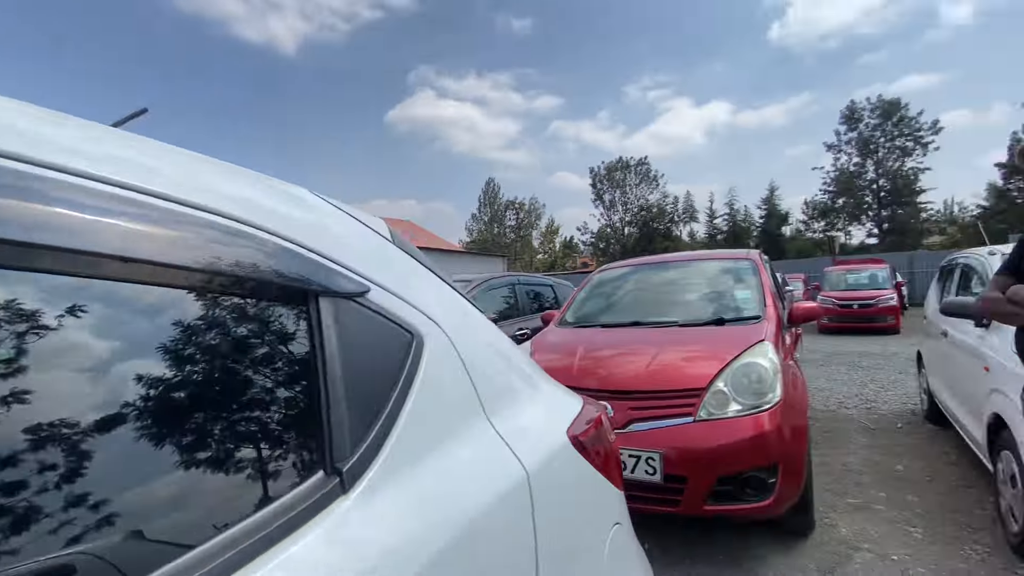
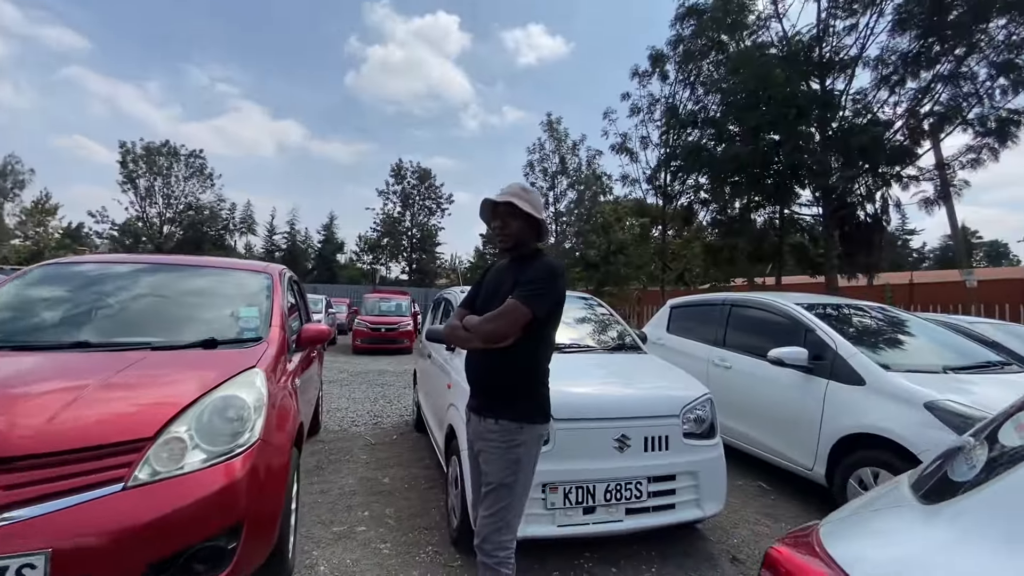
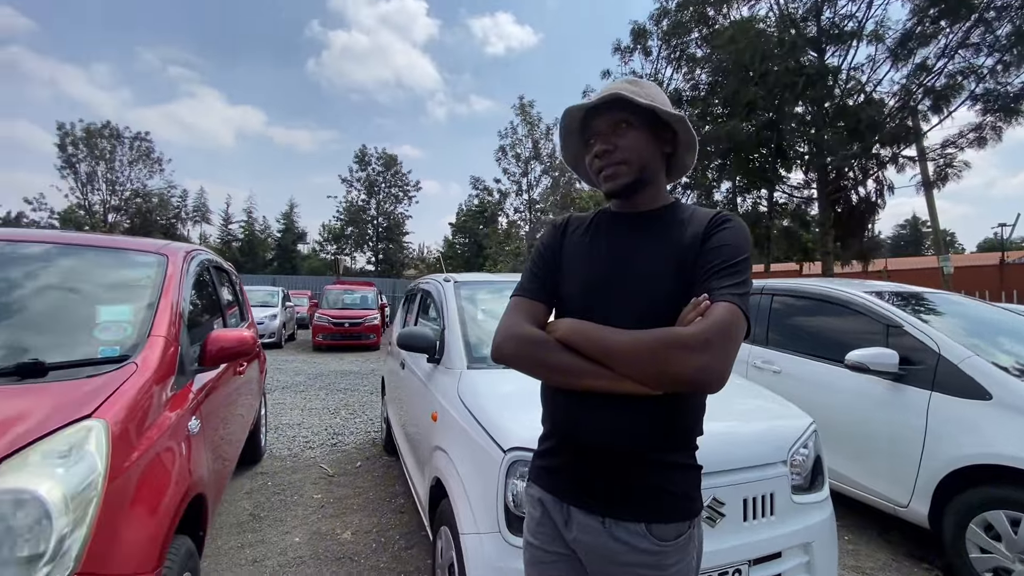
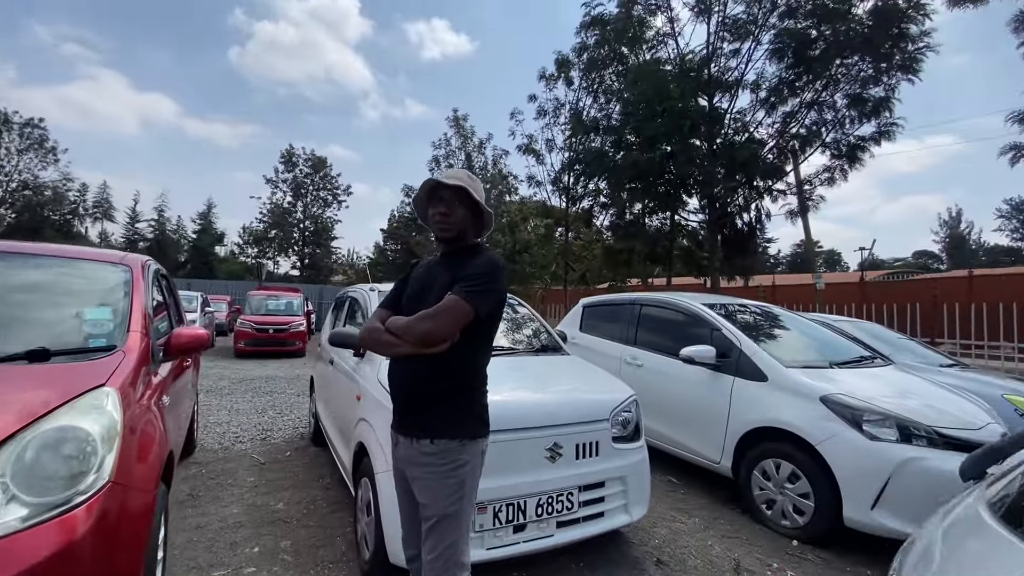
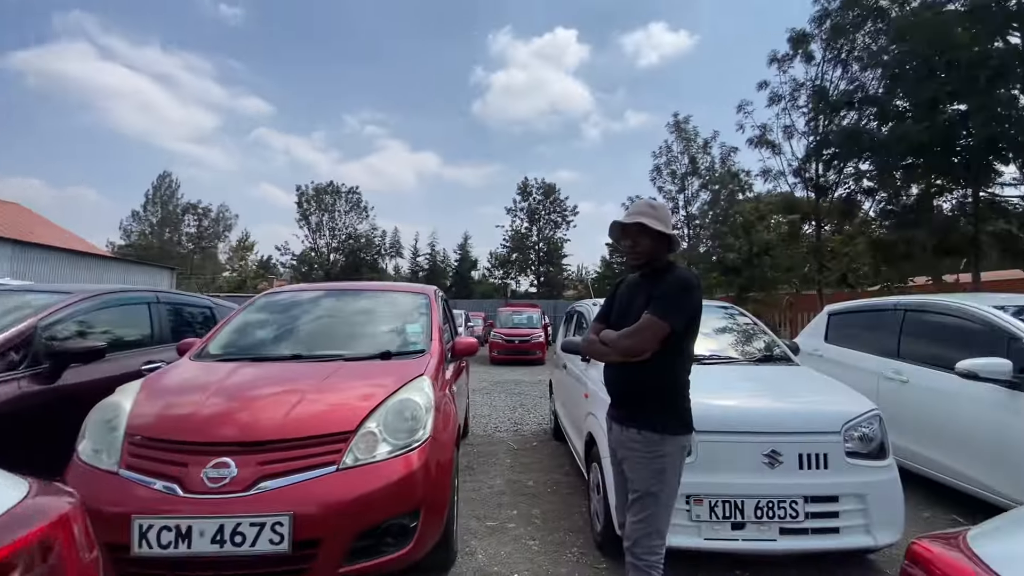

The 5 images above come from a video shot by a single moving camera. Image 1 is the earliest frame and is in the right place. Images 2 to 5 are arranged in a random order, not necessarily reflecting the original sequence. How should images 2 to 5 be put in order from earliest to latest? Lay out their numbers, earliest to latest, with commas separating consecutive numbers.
5, 2, 4, 3
